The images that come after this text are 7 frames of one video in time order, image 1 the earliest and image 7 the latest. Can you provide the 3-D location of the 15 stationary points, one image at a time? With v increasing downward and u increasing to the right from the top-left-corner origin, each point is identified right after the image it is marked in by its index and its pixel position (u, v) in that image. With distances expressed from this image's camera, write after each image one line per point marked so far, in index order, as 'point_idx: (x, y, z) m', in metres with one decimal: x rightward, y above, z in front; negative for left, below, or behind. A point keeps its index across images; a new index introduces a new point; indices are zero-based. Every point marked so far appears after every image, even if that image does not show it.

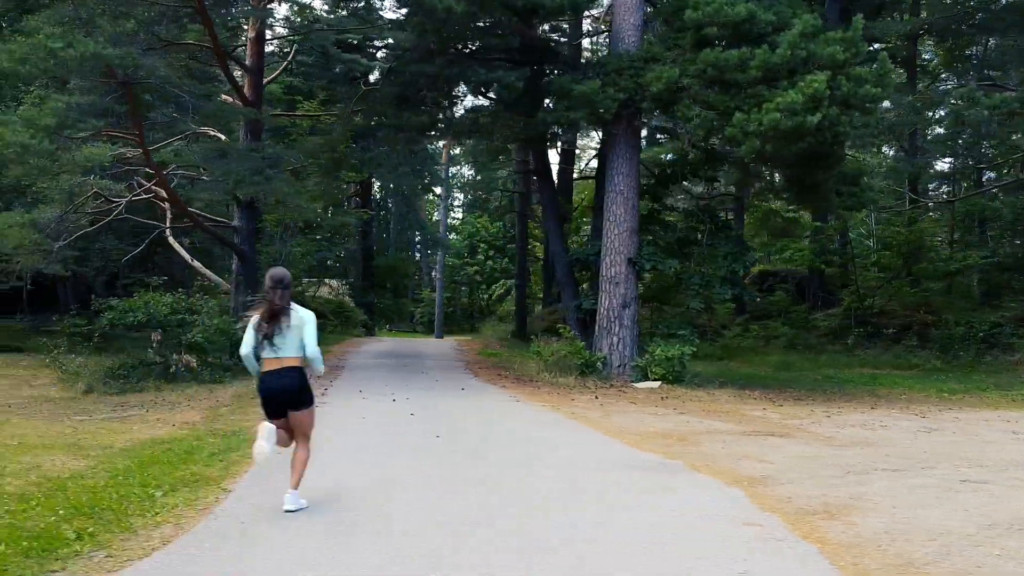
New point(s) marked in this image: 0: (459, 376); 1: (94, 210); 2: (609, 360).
0: (-0.6, -1.2, +12.1) m
1: (-5.9, +1.1, +13.0) m
2: (+1.2, -0.9, +11.3) m
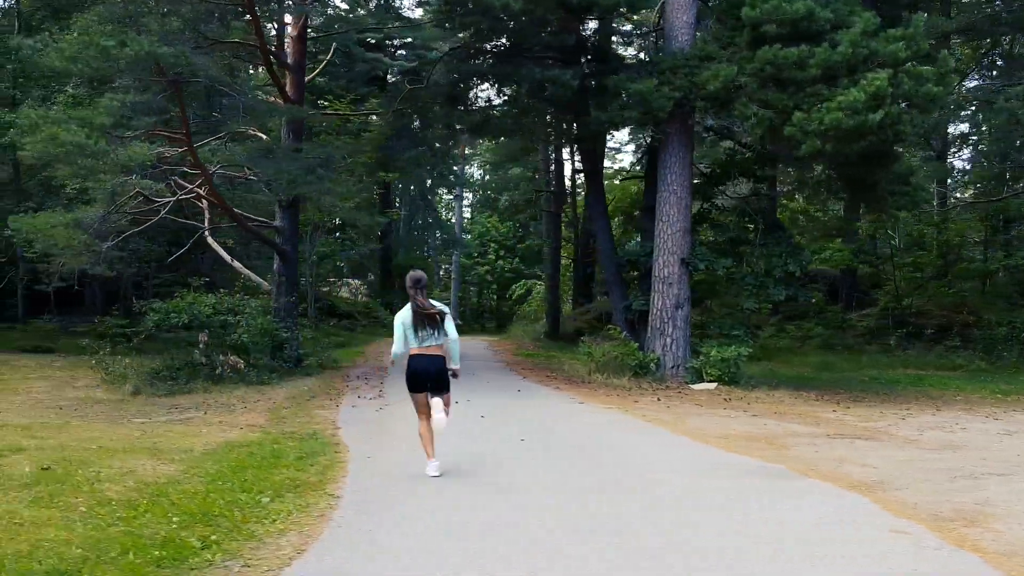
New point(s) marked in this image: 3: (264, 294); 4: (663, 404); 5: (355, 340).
0: (0.0, -1.2, +12.0) m
1: (-5.3, +1.1, +12.9) m
2: (+1.8, -0.9, +11.2) m
3: (-3.7, -0.1, +13.6) m
4: (+1.5, -1.2, +9.4) m
5: (-3.0, -1.0, +17.5) m
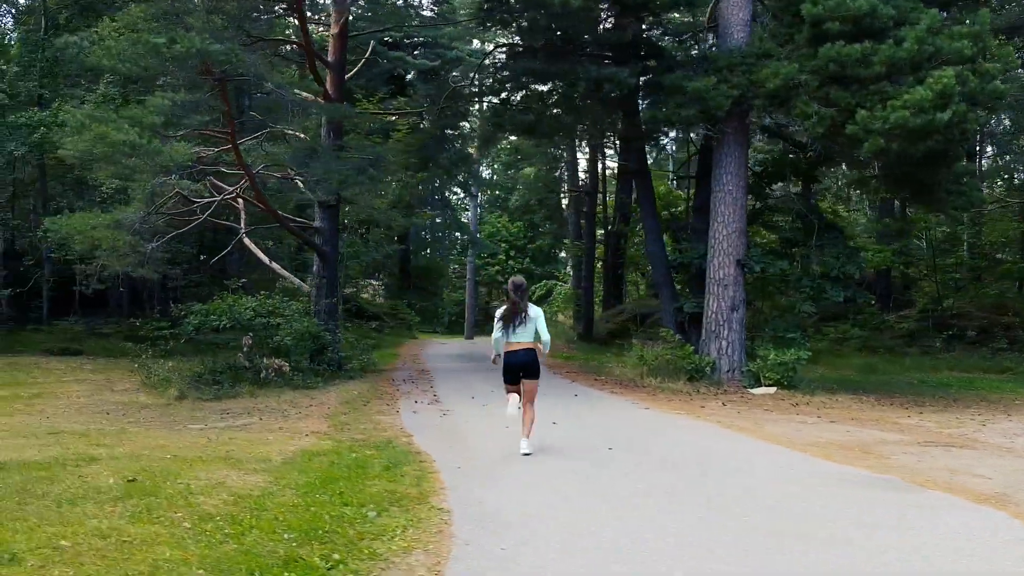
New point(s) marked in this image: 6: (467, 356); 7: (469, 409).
0: (+0.6, -1.2, +11.8) m
1: (-4.7, +1.1, +12.7) m
2: (+2.5, -0.9, +11.0) m
3: (-3.0, -0.1, +13.4) m
4: (+2.2, -1.2, +9.2) m
5: (-2.4, -1.0, +17.3) m
6: (-0.7, -1.1, +15.5) m
7: (-0.4, -1.2, +9.4) m
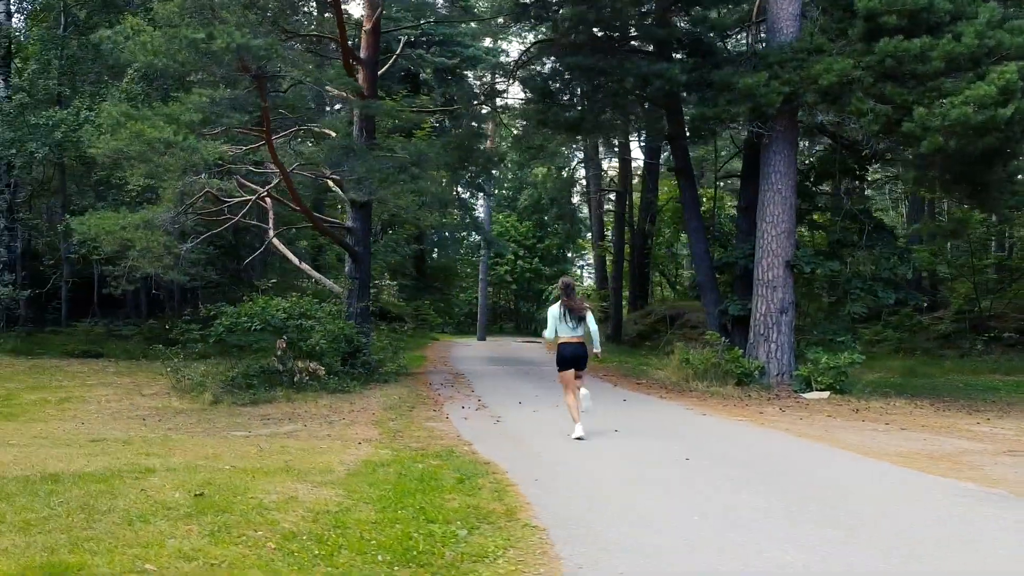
0: (+1.1, -1.2, +11.6) m
1: (-4.2, +1.0, +12.4) m
2: (+3.0, -0.9, +10.7) m
3: (-2.5, -0.1, +13.1) m
4: (+2.7, -1.2, +8.9) m
5: (-1.9, -1.0, +17.0) m
6: (-0.2, -1.2, +15.2) m
7: (+0.1, -1.2, +9.1) m
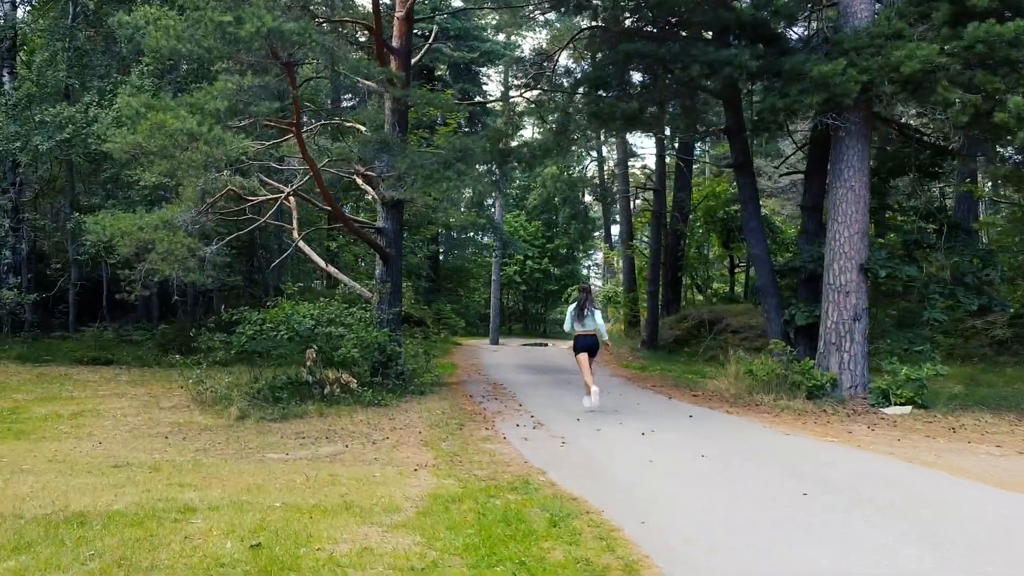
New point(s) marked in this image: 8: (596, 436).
0: (+1.7, -1.3, +10.7) m
1: (-3.6, +1.0, +11.6) m
2: (+3.5, -1.0, +9.9) m
3: (-2.0, -0.2, +12.3) m
4: (+3.2, -1.3, +8.1) m
5: (-1.3, -1.1, +16.2) m
6: (+0.3, -1.2, +14.4) m
7: (+0.6, -1.3, +8.3) m
8: (+0.7, -1.3, +8.0) m
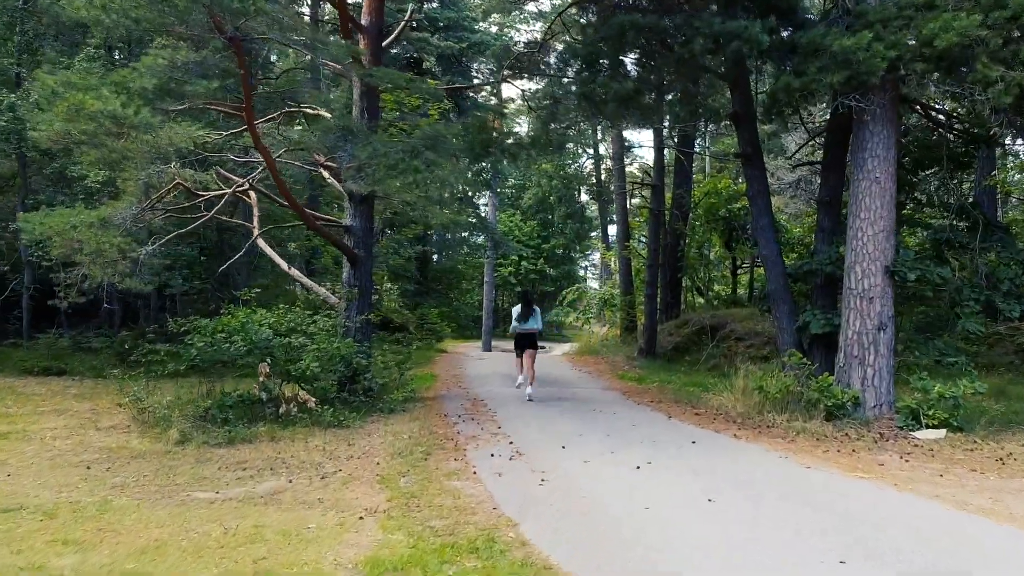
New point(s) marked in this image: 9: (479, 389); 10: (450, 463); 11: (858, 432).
0: (+1.5, -1.3, +9.5) m
1: (-3.8, +0.9, +10.4) m
2: (+3.3, -1.1, +8.7) m
3: (-2.2, -0.3, +11.1) m
4: (+3.0, -1.3, +6.9) m
5: (-1.6, -1.1, +15.0) m
6: (+0.1, -1.3, +13.2) m
7: (+0.4, -1.3, +7.1) m
8: (+0.5, -1.3, +6.8) m
9: (-0.4, -1.3, +12.0) m
10: (-0.5, -1.4, +7.1) m
11: (+3.1, -1.3, +8.2) m
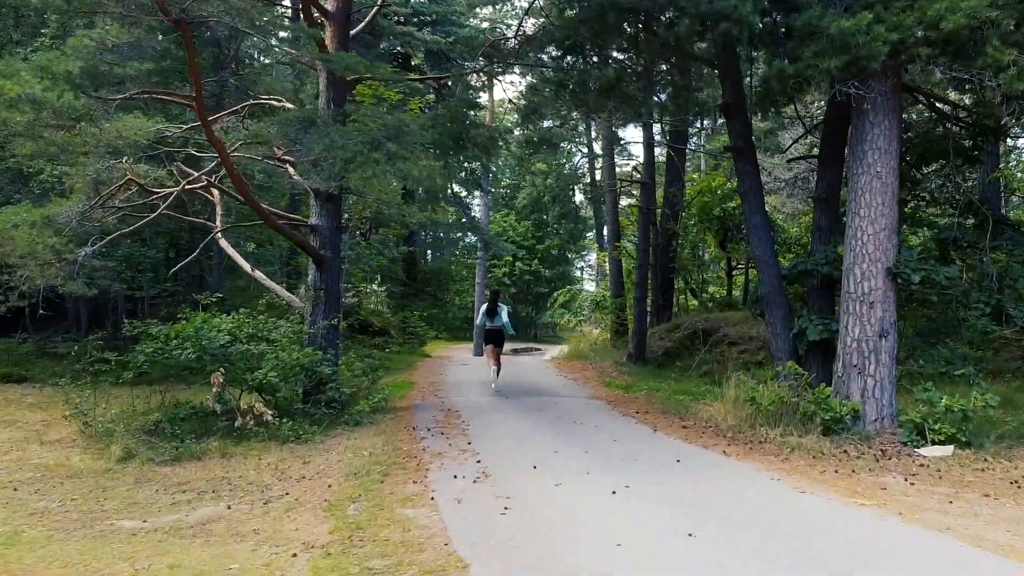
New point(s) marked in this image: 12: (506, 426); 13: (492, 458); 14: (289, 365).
0: (+1.2, -1.4, +8.9) m
1: (-4.1, +0.9, +9.7) m
2: (+3.1, -1.1, +8.1) m
3: (-2.5, -0.3, +10.4) m
4: (+2.8, -1.4, +6.2) m
5: (-1.8, -1.2, +14.3) m
6: (-0.2, -1.3, +12.5) m
7: (+0.2, -1.4, +6.4) m
8: (+0.2, -1.4, +6.2) m
9: (-0.7, -1.3, +11.3) m
10: (-0.7, -1.4, +6.5) m
11: (+2.8, -1.3, +7.5) m
12: (-0.1, -1.4, +9.1) m
13: (-0.1, -1.4, +7.3) m
14: (-2.2, -0.8, +9.2) m
